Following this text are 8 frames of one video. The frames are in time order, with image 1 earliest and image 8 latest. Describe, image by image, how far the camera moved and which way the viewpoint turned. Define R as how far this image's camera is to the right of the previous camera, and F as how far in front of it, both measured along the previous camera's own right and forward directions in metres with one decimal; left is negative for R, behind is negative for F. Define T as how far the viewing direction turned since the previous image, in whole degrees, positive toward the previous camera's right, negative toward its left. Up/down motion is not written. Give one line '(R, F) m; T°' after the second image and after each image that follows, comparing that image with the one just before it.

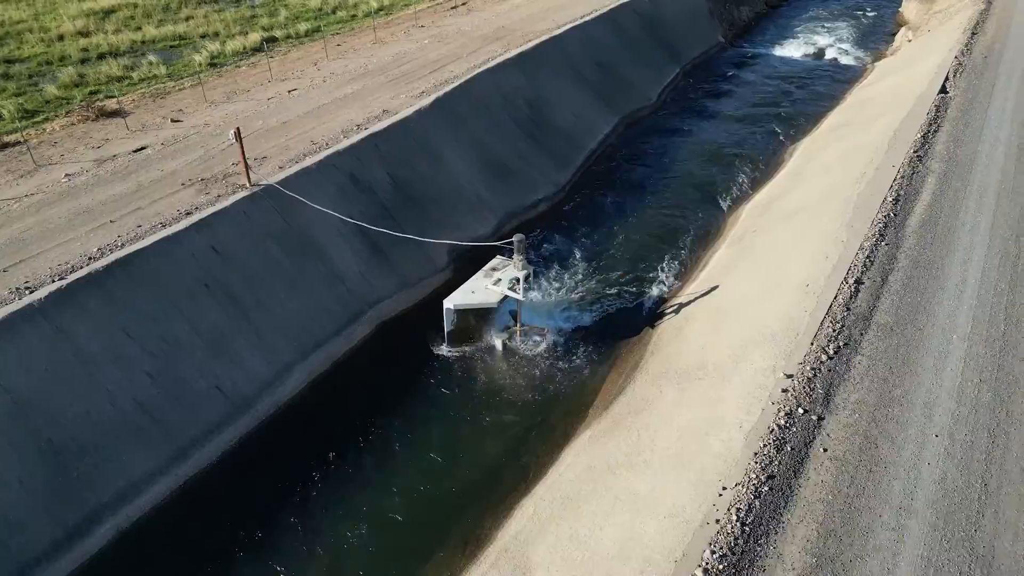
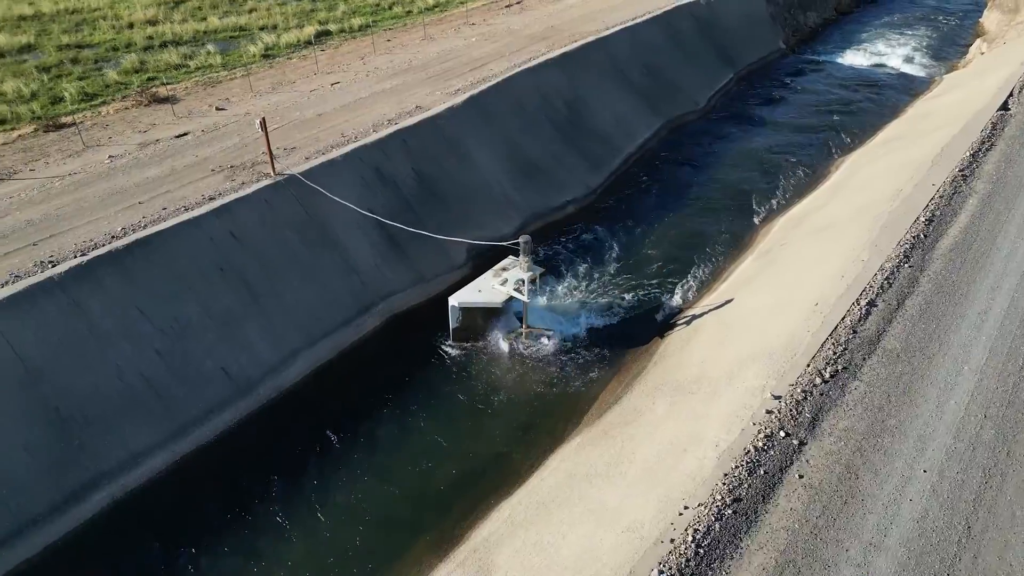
(+1.2, +0.1) m; -5°
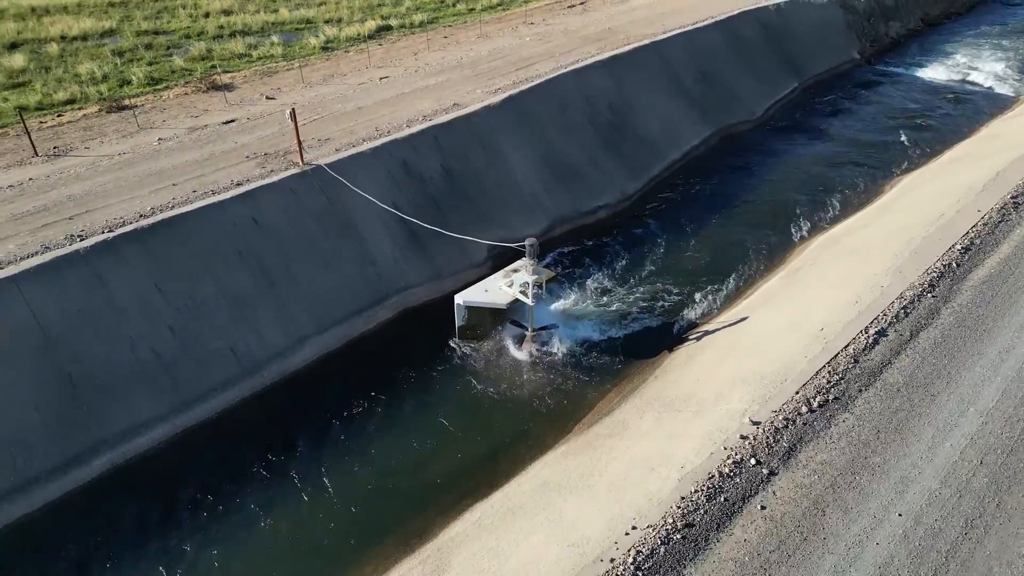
(+1.4, +0.1) m; -6°
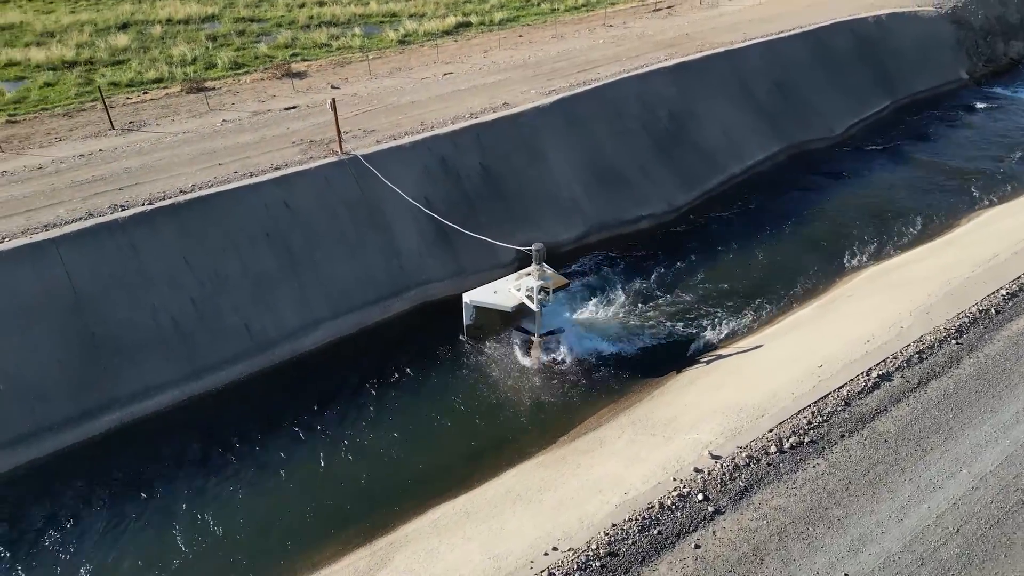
(+1.9, +0.2) m; -8°
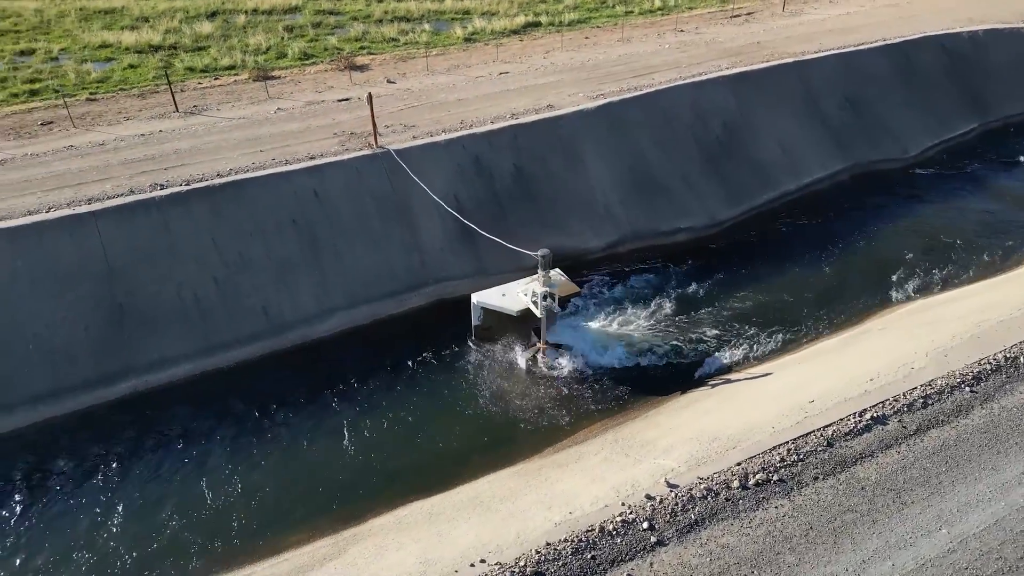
(+1.6, +0.2) m; -7°
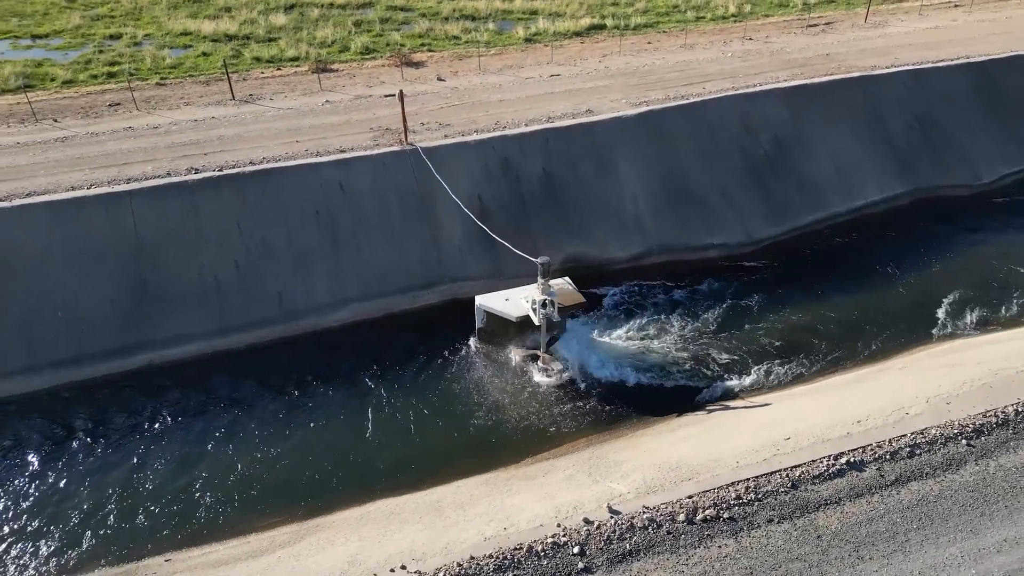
(+1.6, +0.2) m; -7°
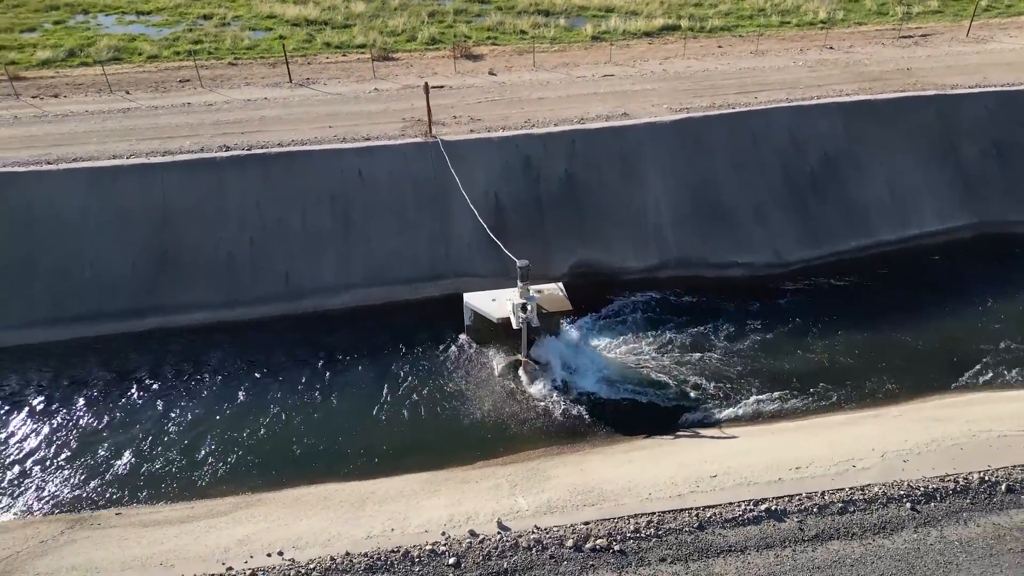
(+2.3, +0.3) m; -8°
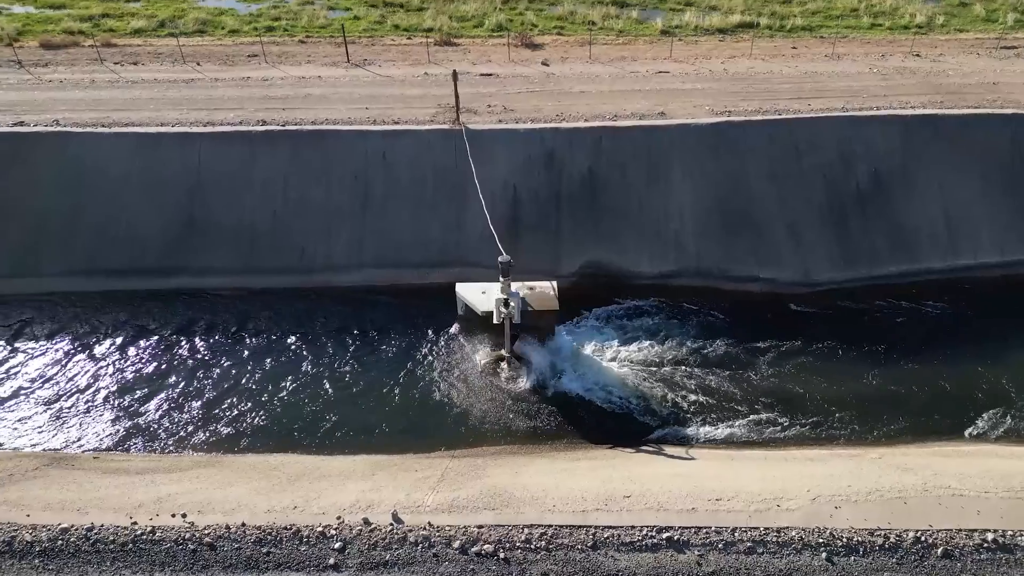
(+2.2, +0.3) m; -8°
